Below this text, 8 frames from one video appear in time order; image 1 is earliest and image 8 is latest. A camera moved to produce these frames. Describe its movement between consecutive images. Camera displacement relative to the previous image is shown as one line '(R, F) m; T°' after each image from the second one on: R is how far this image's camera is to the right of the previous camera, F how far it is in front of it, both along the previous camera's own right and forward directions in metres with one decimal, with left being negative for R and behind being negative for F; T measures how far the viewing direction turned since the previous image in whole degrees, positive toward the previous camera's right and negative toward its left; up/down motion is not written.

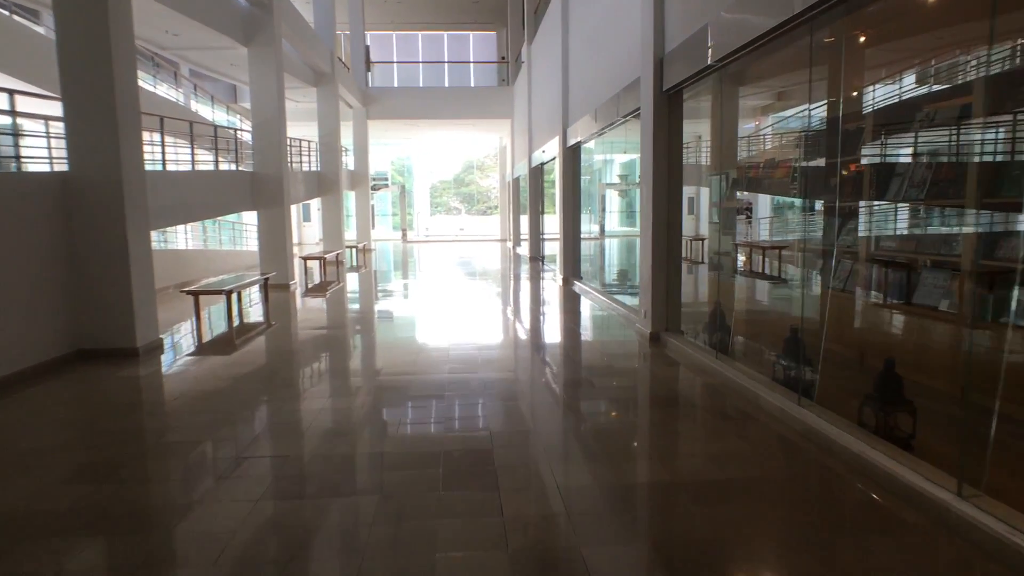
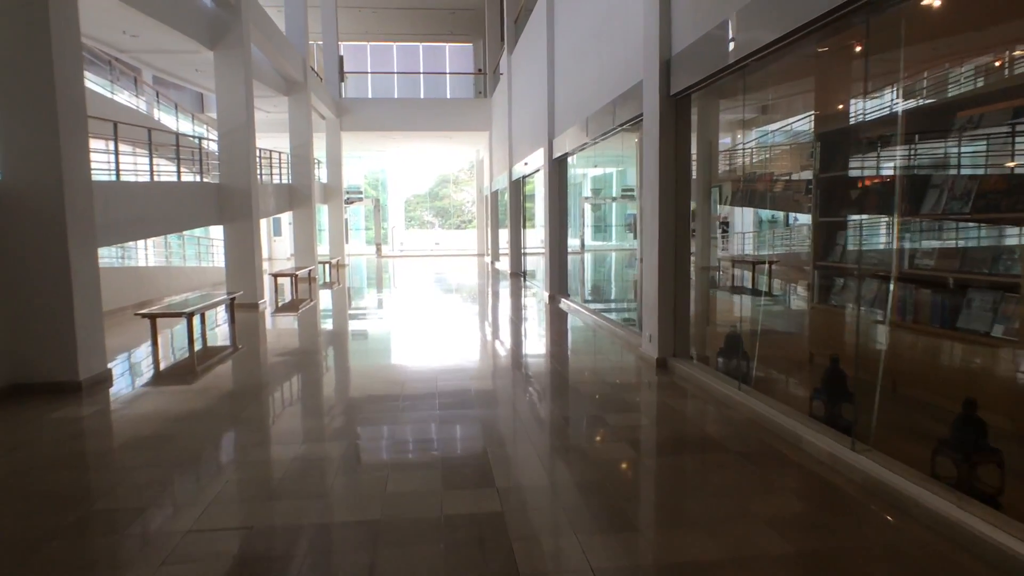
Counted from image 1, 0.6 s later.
(-0.1, +0.4) m; +2°
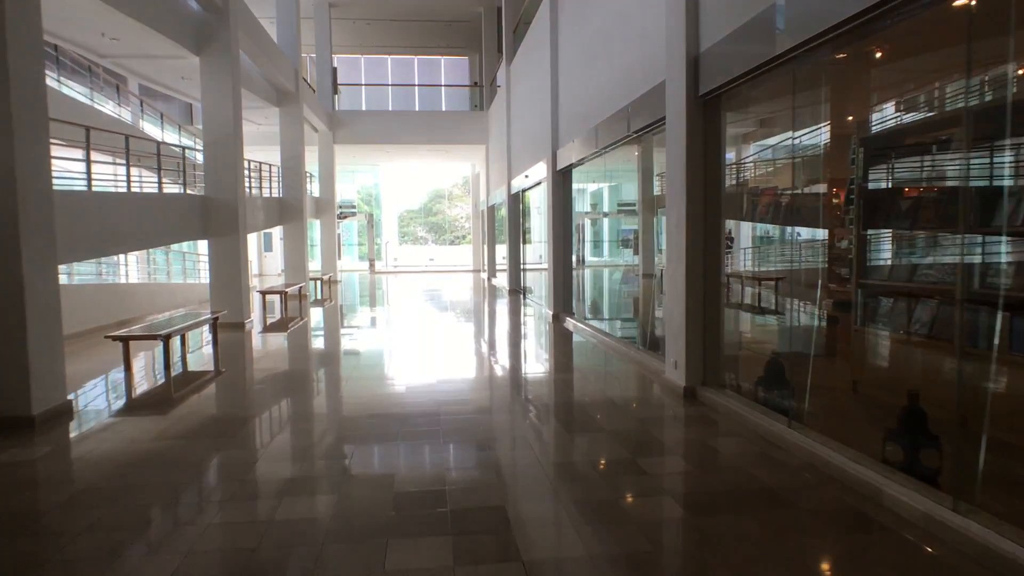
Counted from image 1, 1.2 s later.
(-0.1, +0.4) m; +1°
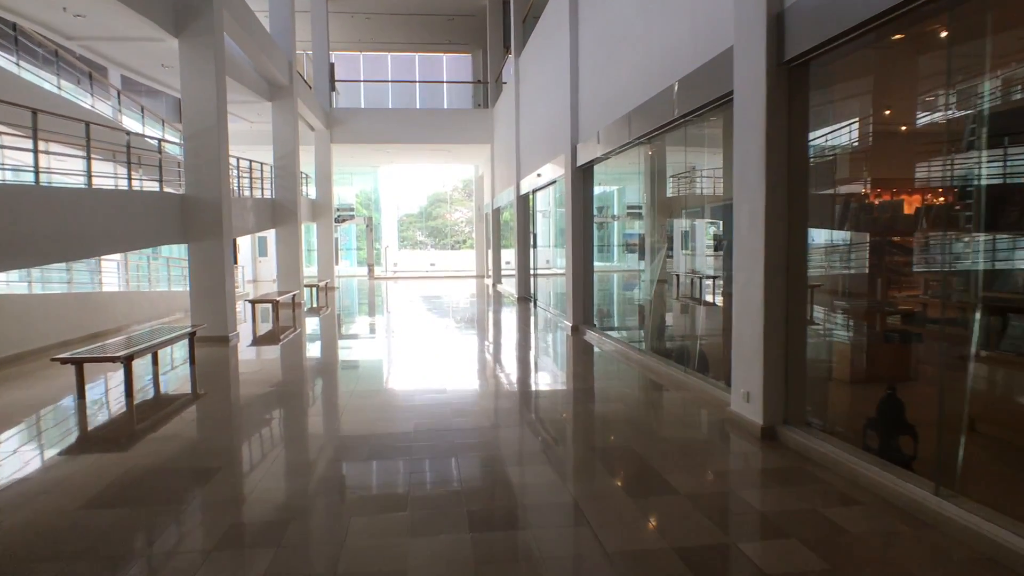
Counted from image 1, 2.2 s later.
(-0.2, +0.7) m; 0°
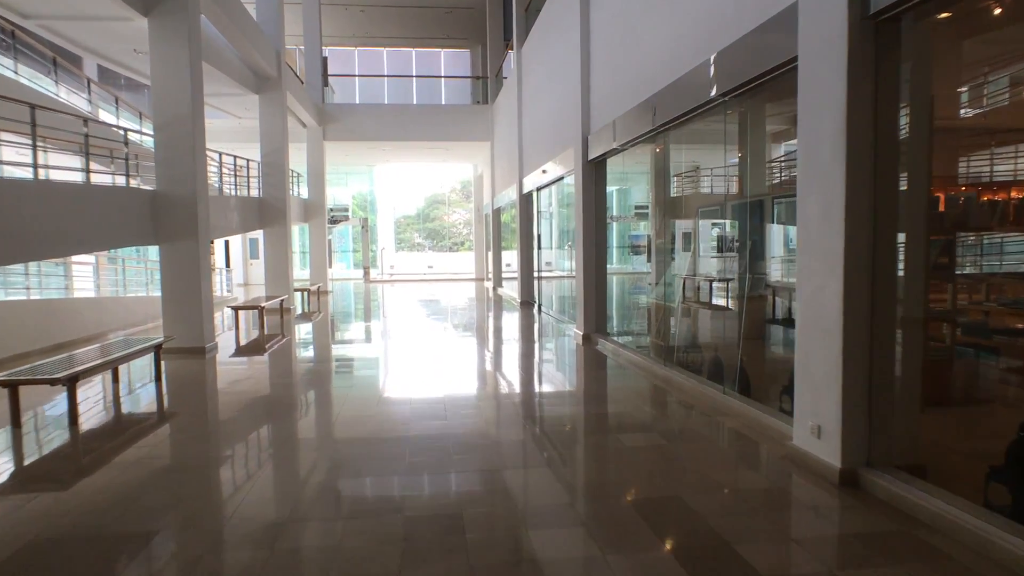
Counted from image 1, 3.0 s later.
(-0.1, +0.5) m; 0°
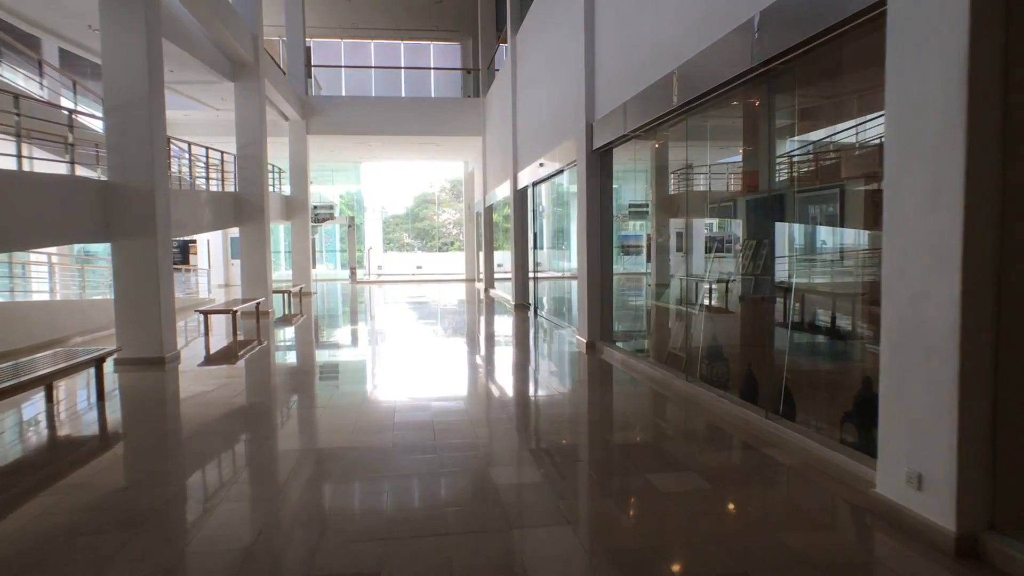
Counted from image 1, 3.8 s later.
(-0.1, +0.5) m; +1°
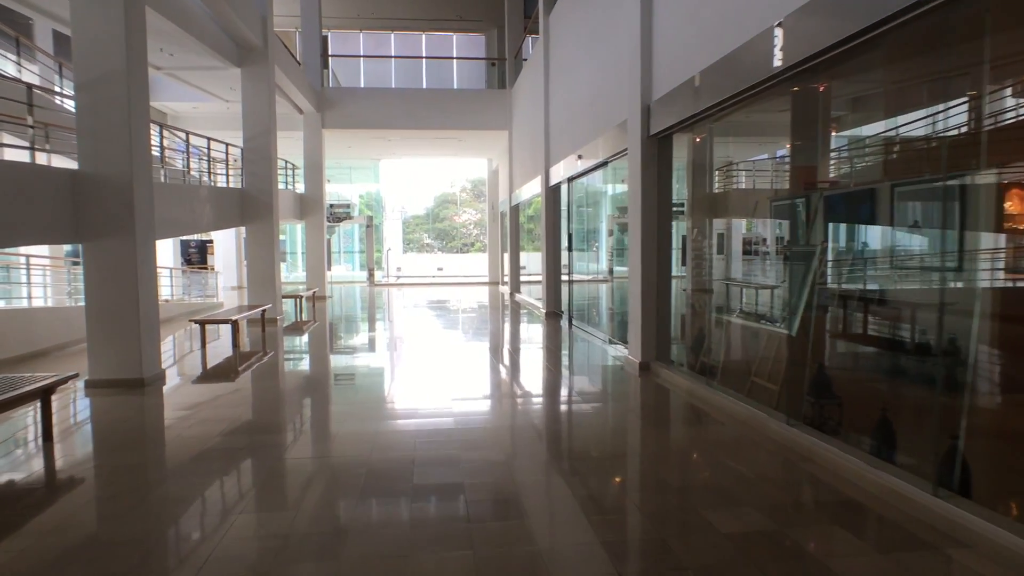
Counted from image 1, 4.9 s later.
(-0.1, +0.8) m; -2°
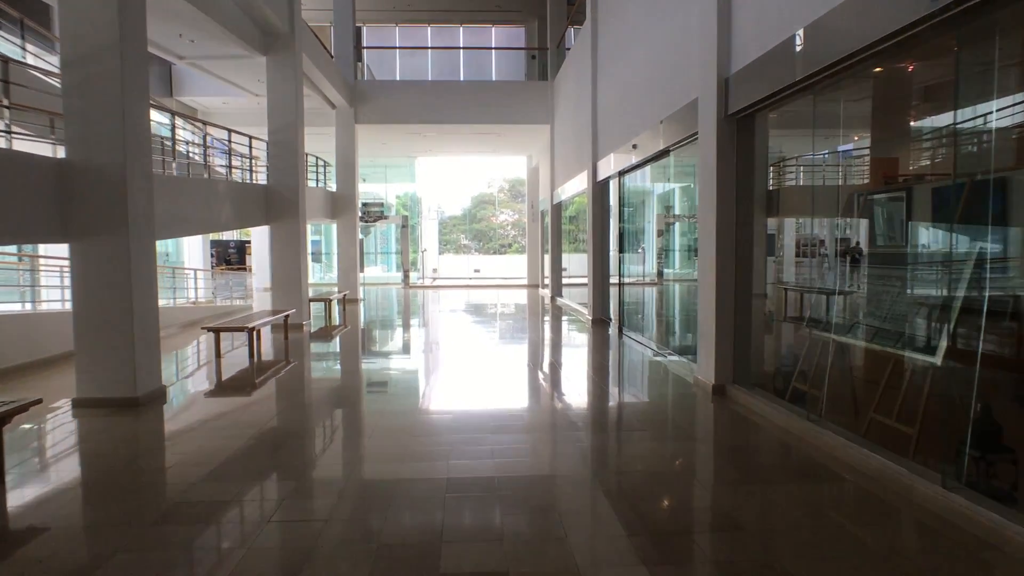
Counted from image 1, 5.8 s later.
(-0.1, +0.6) m; -3°
